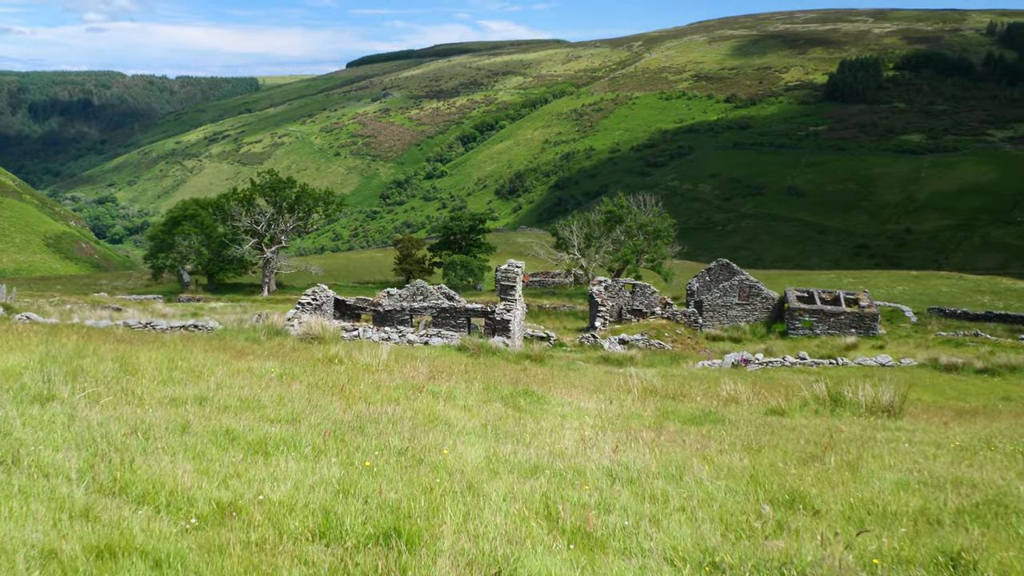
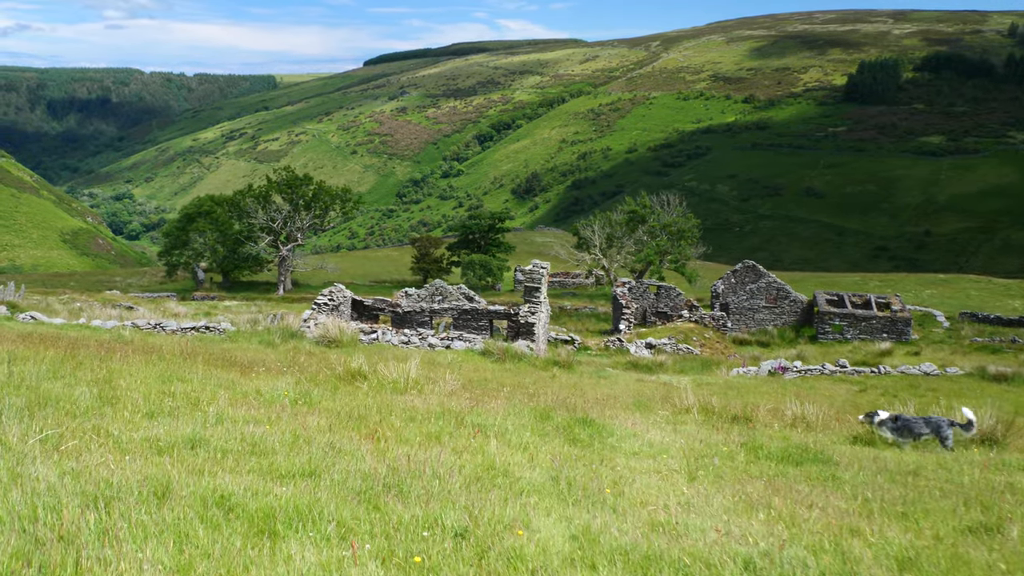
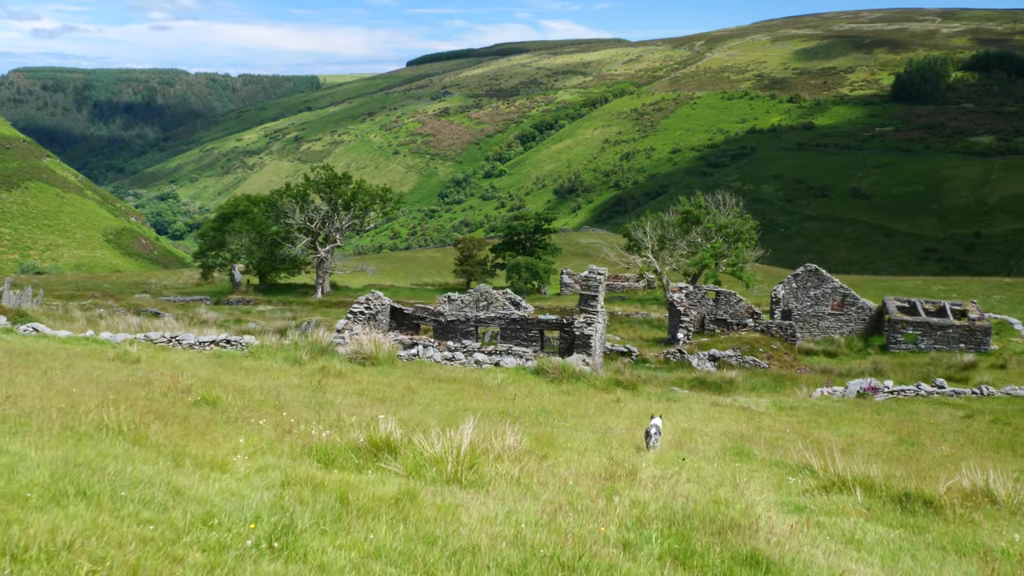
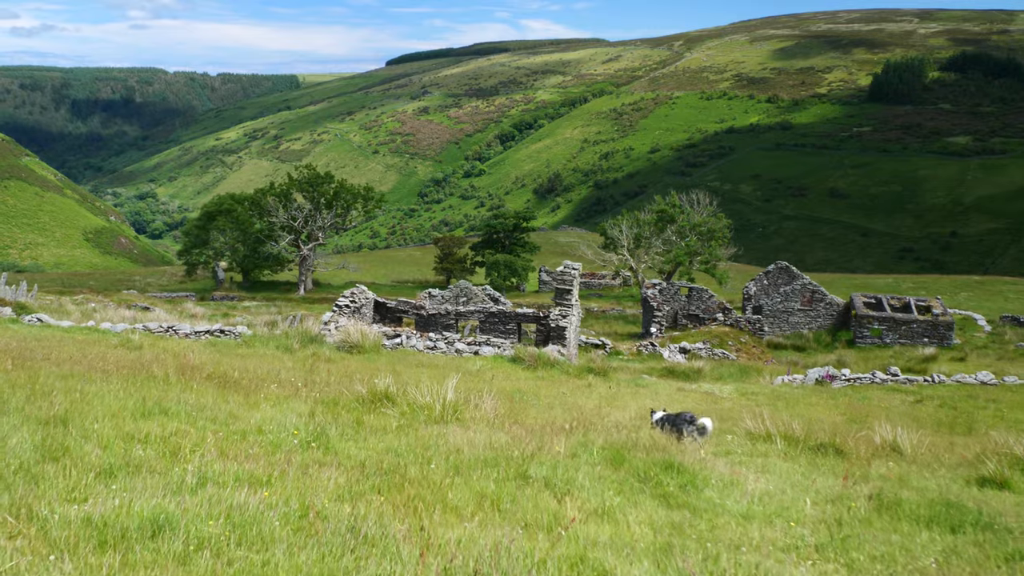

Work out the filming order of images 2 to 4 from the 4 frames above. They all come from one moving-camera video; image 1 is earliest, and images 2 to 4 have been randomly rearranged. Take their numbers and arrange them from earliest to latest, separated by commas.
2, 4, 3
